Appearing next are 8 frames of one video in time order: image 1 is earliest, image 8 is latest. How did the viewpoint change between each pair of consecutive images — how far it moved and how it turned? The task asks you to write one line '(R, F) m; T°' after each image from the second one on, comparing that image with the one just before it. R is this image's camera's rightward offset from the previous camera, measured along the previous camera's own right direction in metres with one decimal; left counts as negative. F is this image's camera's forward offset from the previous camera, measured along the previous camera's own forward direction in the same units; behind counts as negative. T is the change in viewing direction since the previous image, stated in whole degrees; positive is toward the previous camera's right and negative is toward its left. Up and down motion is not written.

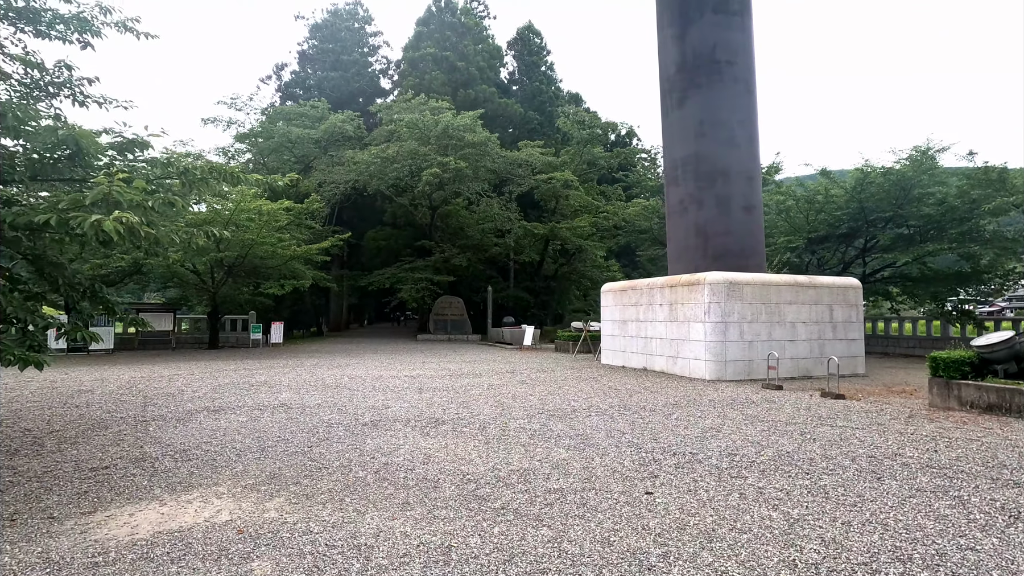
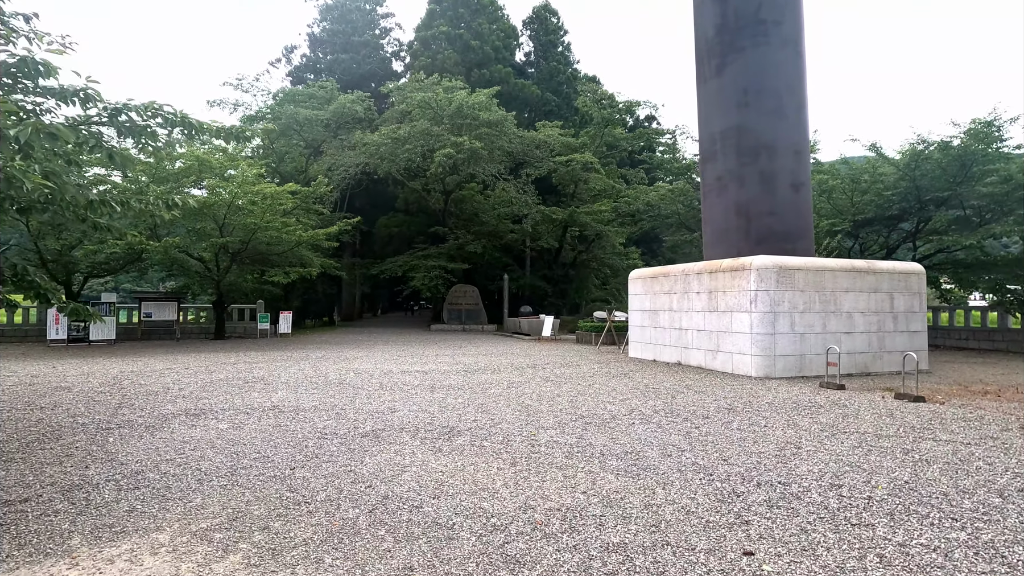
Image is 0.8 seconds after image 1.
(-0.1, +0.9) m; -1°
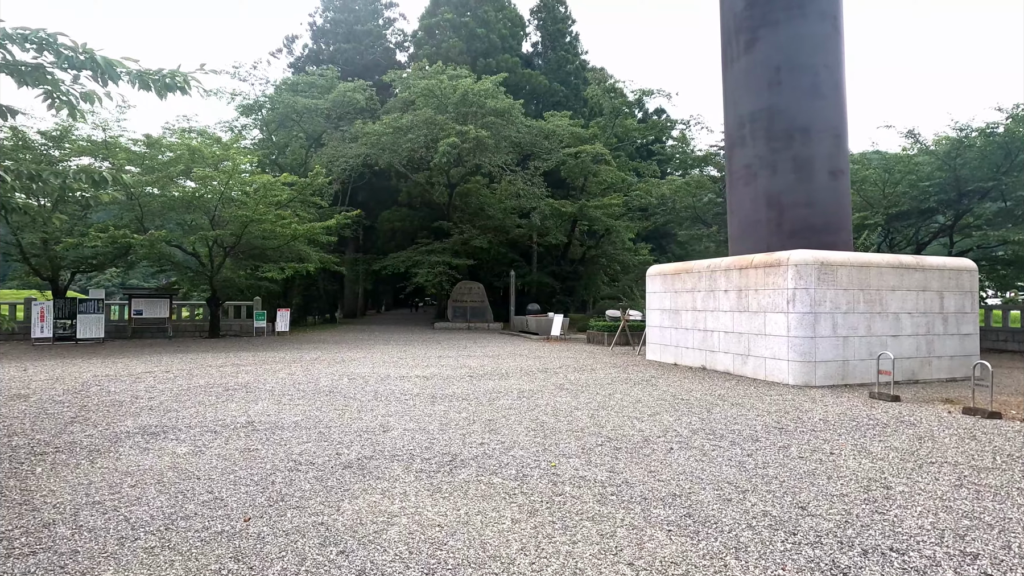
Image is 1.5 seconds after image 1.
(-0.1, +0.8) m; -1°
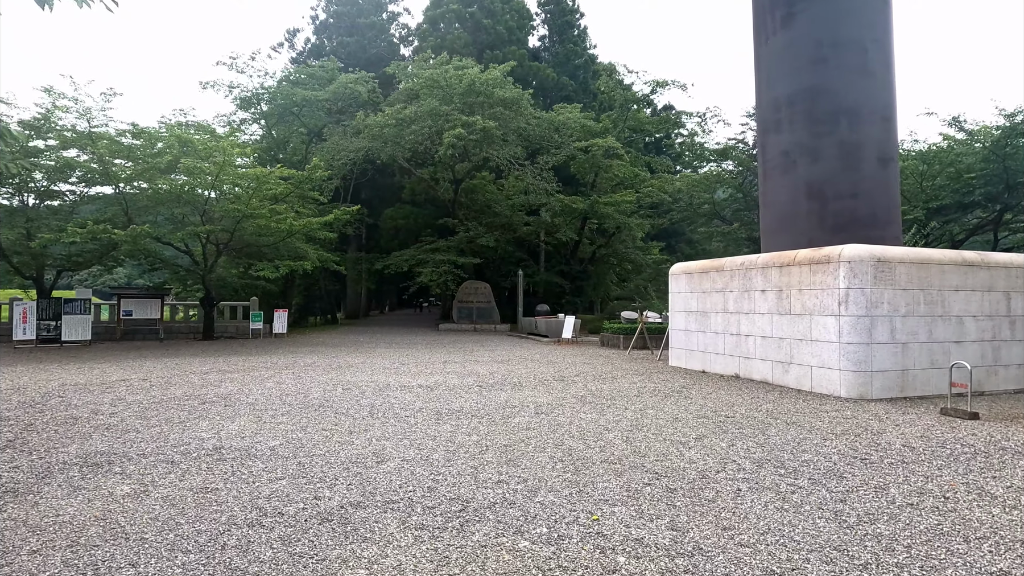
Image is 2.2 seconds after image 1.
(-0.1, +0.8) m; 0°
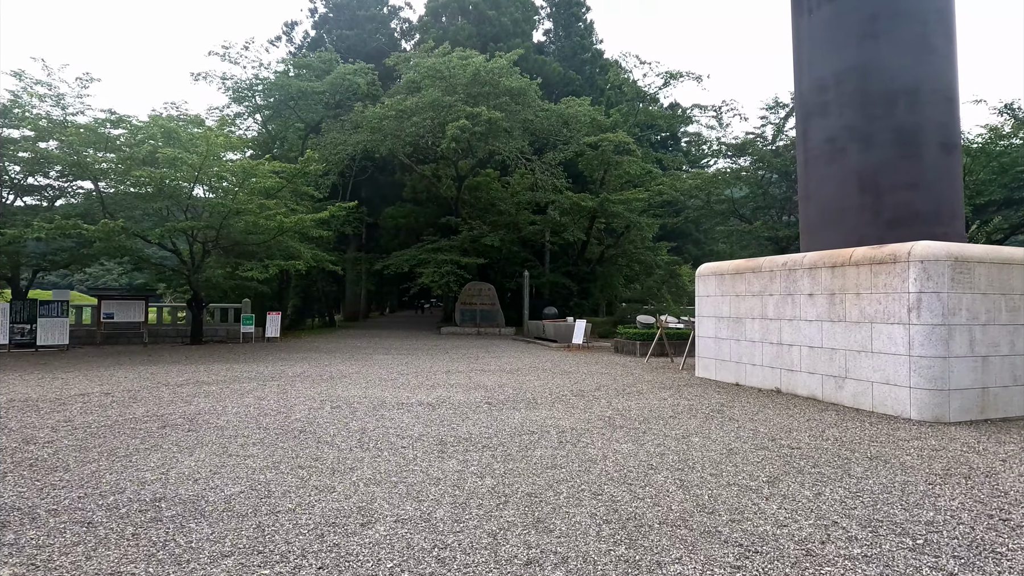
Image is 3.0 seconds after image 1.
(-0.1, +0.9) m; 0°
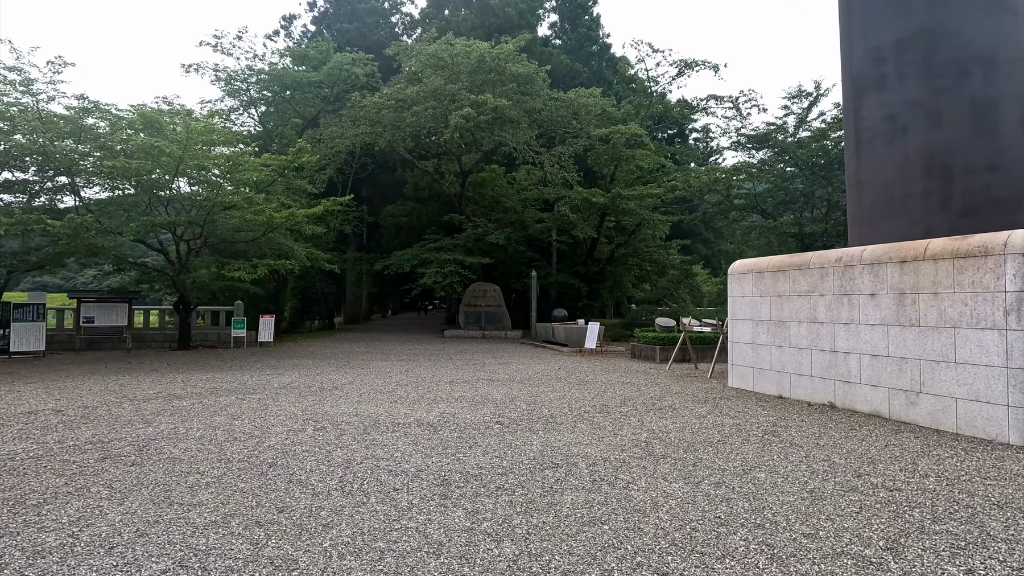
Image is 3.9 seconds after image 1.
(-0.1, +0.9) m; 0°
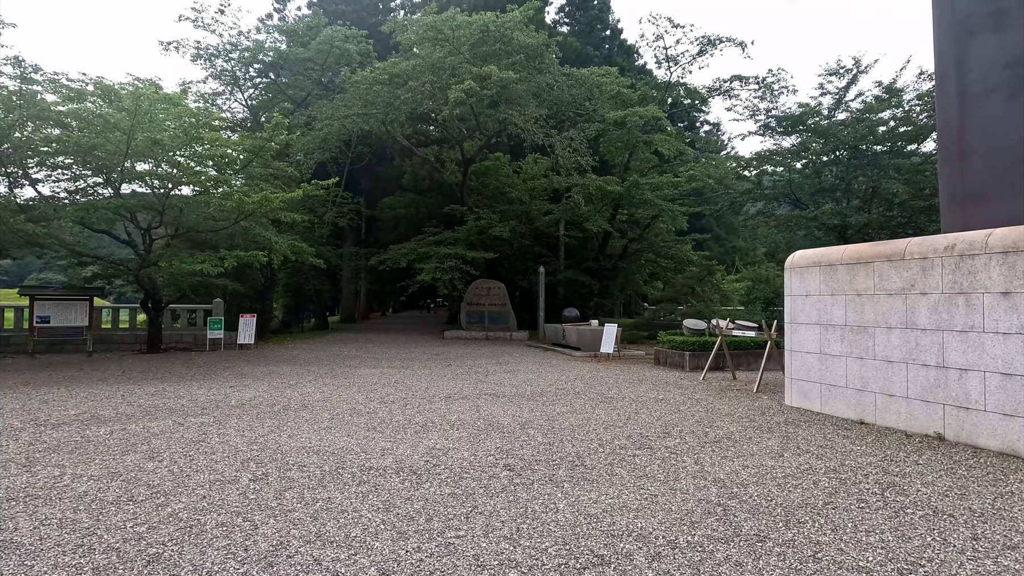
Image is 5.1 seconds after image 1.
(-0.1, +1.4) m; 0°
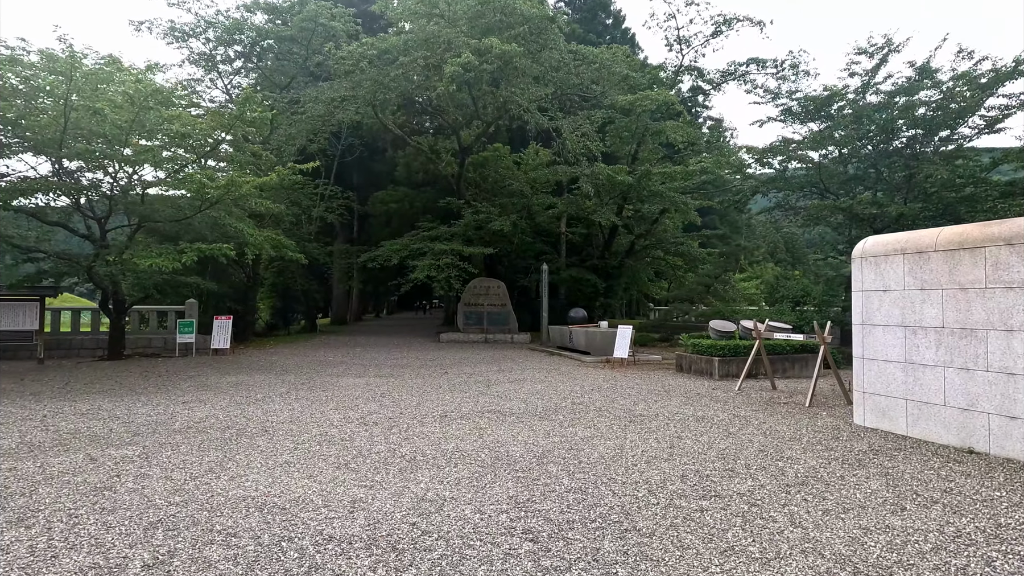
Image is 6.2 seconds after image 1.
(-0.1, +1.2) m; 0°
